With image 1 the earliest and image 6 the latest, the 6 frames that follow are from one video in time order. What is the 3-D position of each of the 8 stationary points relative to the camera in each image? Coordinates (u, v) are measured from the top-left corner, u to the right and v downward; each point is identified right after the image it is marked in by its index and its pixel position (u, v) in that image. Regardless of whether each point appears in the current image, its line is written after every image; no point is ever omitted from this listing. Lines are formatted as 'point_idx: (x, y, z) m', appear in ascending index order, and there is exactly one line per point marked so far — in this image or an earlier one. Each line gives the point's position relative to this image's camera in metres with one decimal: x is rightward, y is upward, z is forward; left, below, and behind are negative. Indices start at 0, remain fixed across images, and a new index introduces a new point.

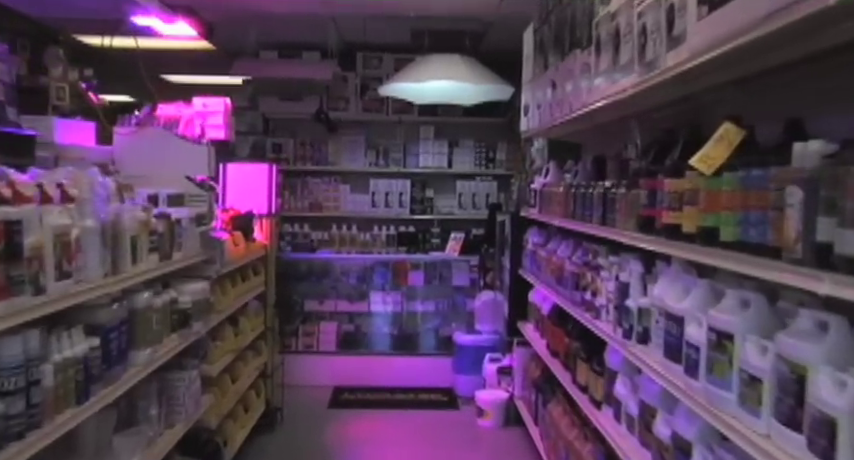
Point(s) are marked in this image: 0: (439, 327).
0: (+0.1, -0.8, +5.2) m
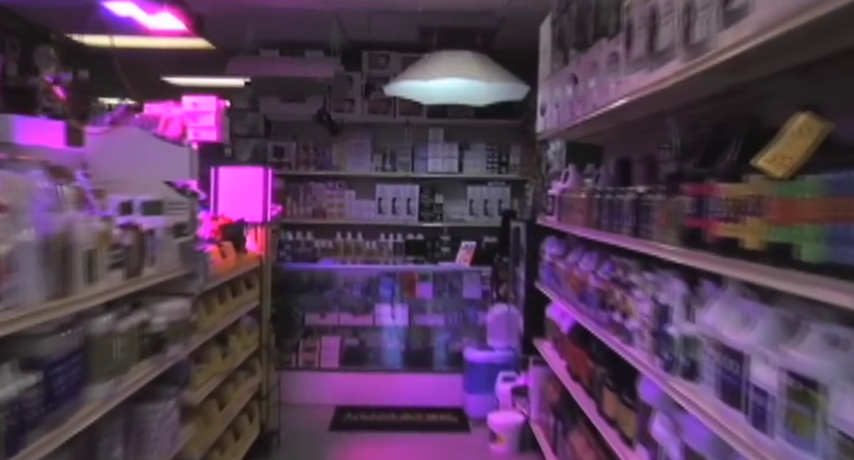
0: (+0.2, -0.9, +4.9) m
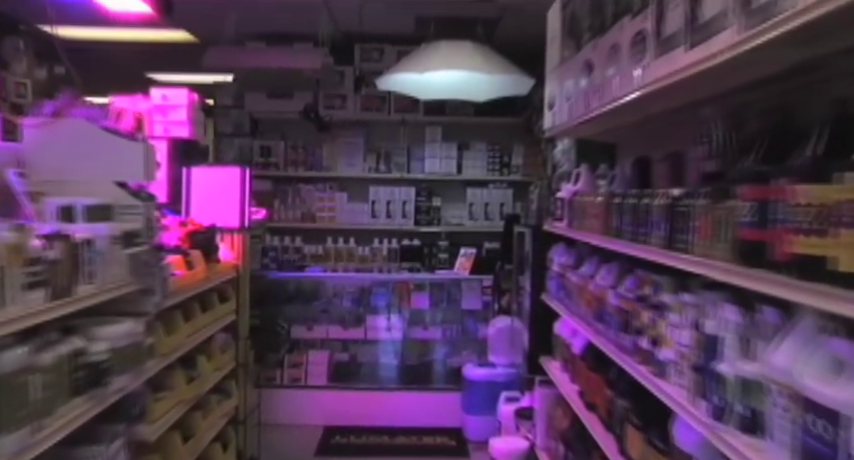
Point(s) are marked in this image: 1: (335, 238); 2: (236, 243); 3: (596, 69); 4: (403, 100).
0: (+0.1, -0.9, +4.5) m
1: (-0.8, -0.1, +5.6) m
2: (-1.0, -0.1, +3.4) m
3: (+0.7, +0.7, +2.7) m
4: (-0.2, +1.1, +5.4) m
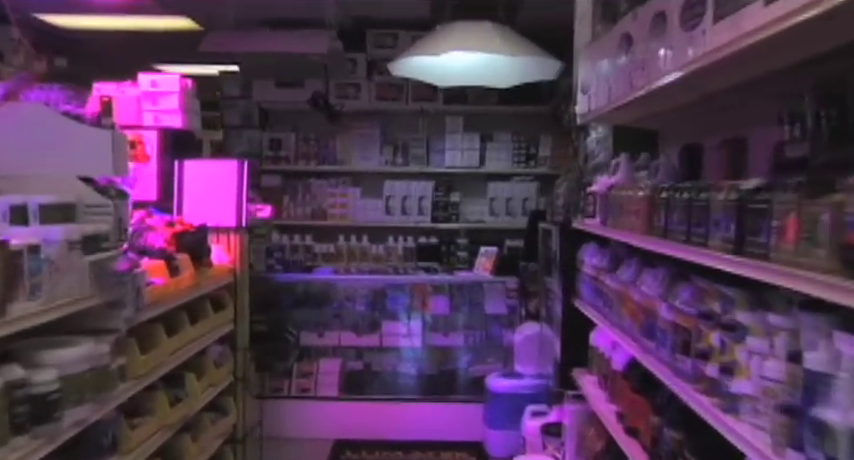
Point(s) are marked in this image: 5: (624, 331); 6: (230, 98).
0: (+0.3, -0.9, +4.2) m
1: (-0.7, -0.1, +5.3) m
2: (-1.0, -0.1, +3.1) m
3: (+0.8, +0.7, +2.3) m
4: (-0.1, +1.2, +5.1) m
5: (+0.7, -0.4, +2.4) m
6: (-1.6, +1.1, +5.1) m
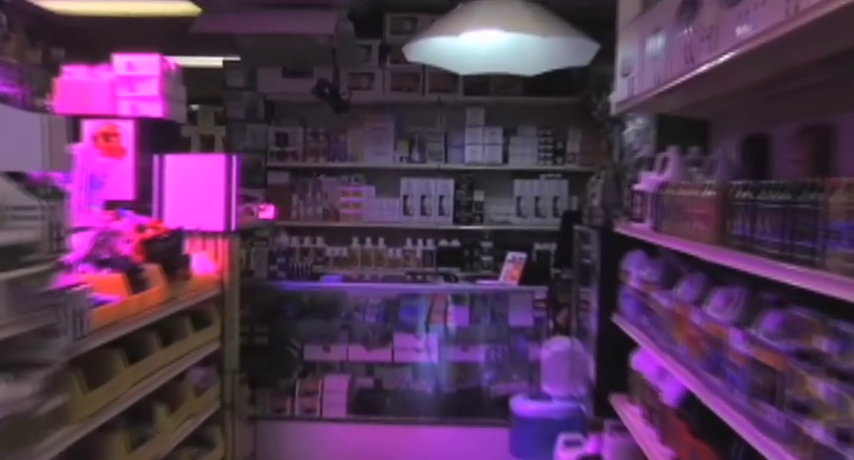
0: (+0.4, -0.9, +3.8) m
1: (-0.5, -0.1, +4.9) m
2: (-0.9, -0.1, +2.7) m
3: (+0.8, +0.7, +1.8) m
4: (+0.1, +1.1, +4.7) m
5: (+0.8, -0.4, +1.9) m
6: (-1.5, +1.1, +4.8) m
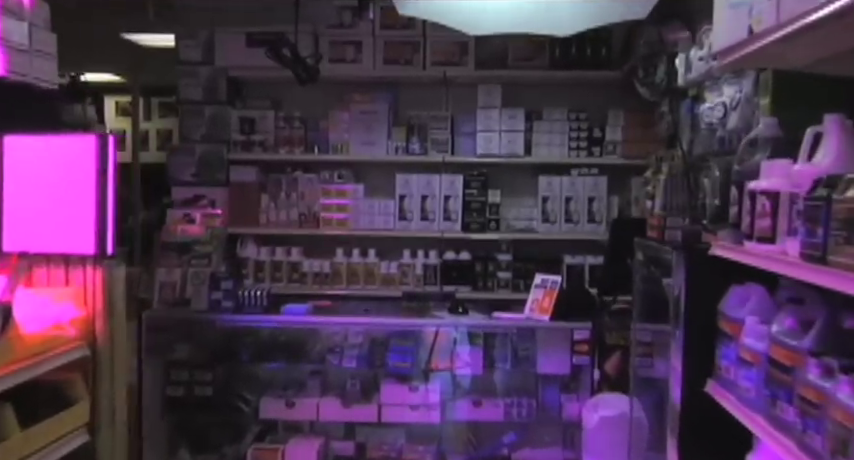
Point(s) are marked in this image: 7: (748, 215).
0: (+0.4, -1.0, +2.8) m
1: (-0.5, -0.1, +3.9) m
2: (-0.9, -0.1, +1.7) m
3: (+0.8, +0.6, +0.9) m
4: (+0.1, +1.1, +3.7) m
5: (+0.7, -0.5, +1.0) m
6: (-1.4, +1.0, +3.8) m
7: (+0.8, 0.0, +1.6) m
